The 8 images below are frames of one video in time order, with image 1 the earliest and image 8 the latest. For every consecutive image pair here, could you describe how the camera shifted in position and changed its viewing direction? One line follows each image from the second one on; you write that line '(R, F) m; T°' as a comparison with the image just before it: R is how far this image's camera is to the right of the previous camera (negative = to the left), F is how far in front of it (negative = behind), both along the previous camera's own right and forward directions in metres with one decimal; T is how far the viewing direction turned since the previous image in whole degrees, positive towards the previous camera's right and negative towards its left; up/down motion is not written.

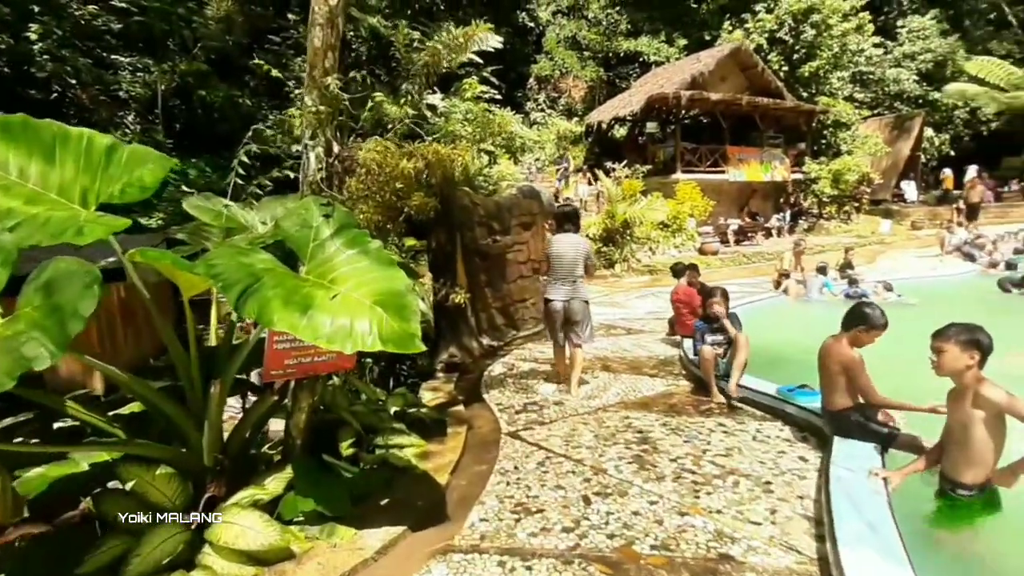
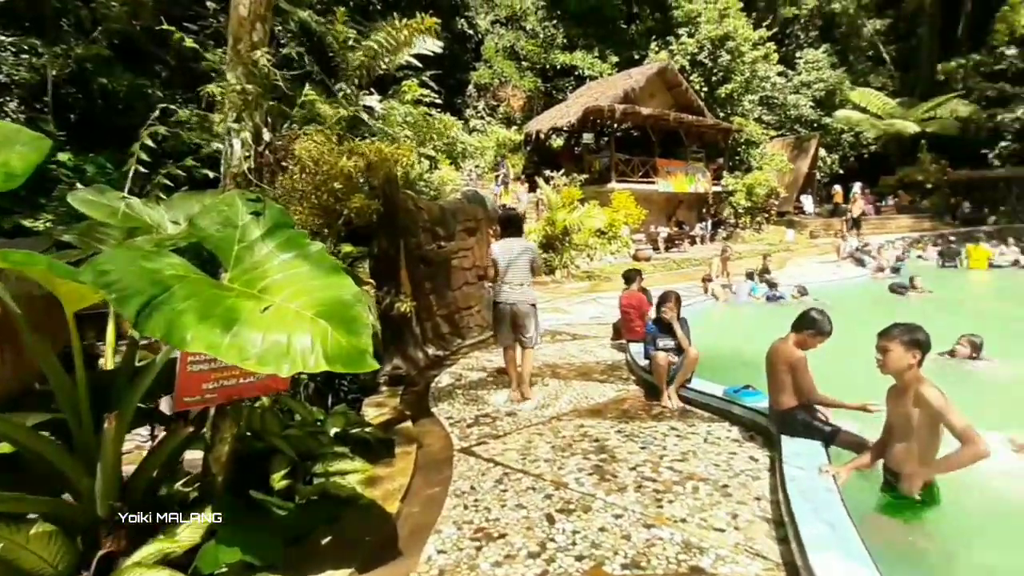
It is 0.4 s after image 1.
(-0.1, +0.2) m; +8°
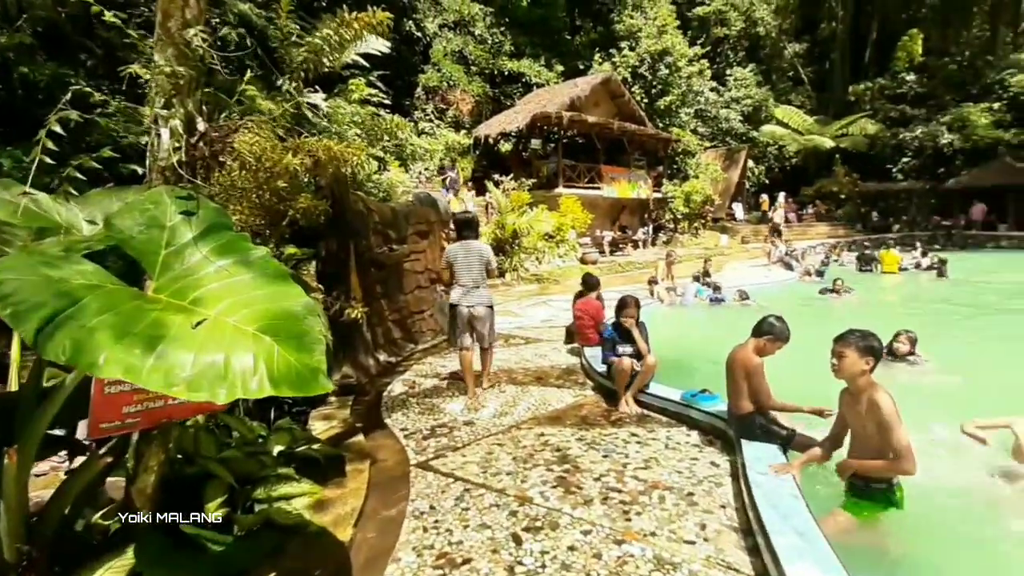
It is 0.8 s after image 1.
(-0.1, +0.1) m; +7°
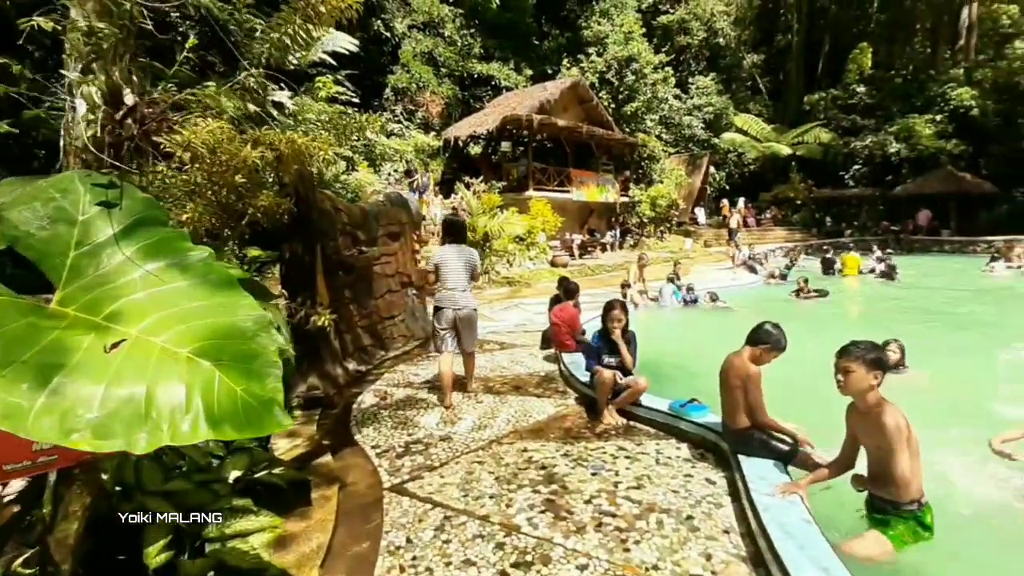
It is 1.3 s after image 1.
(-0.1, +0.2) m; +4°
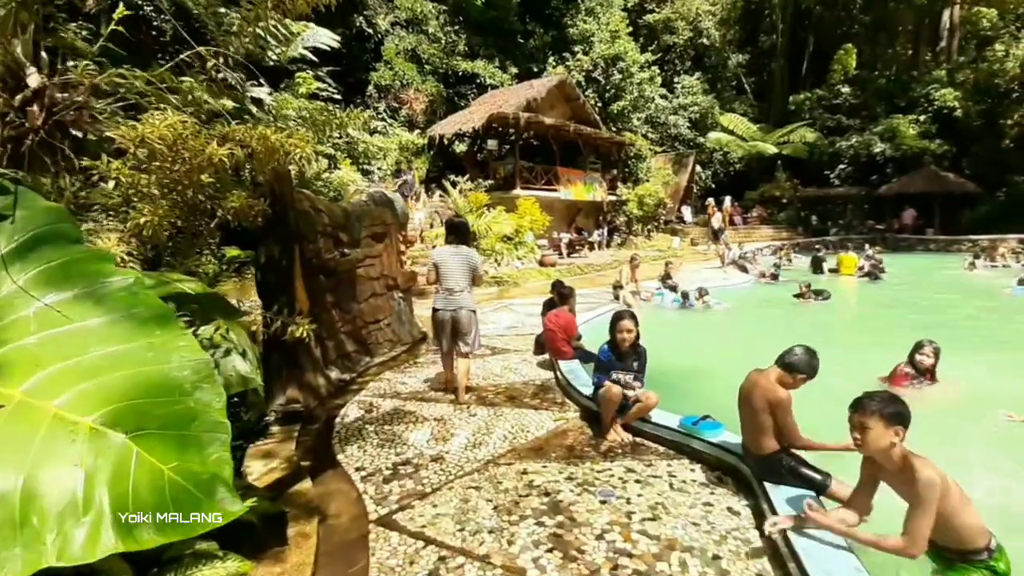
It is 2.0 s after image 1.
(-0.1, +0.3) m; +2°
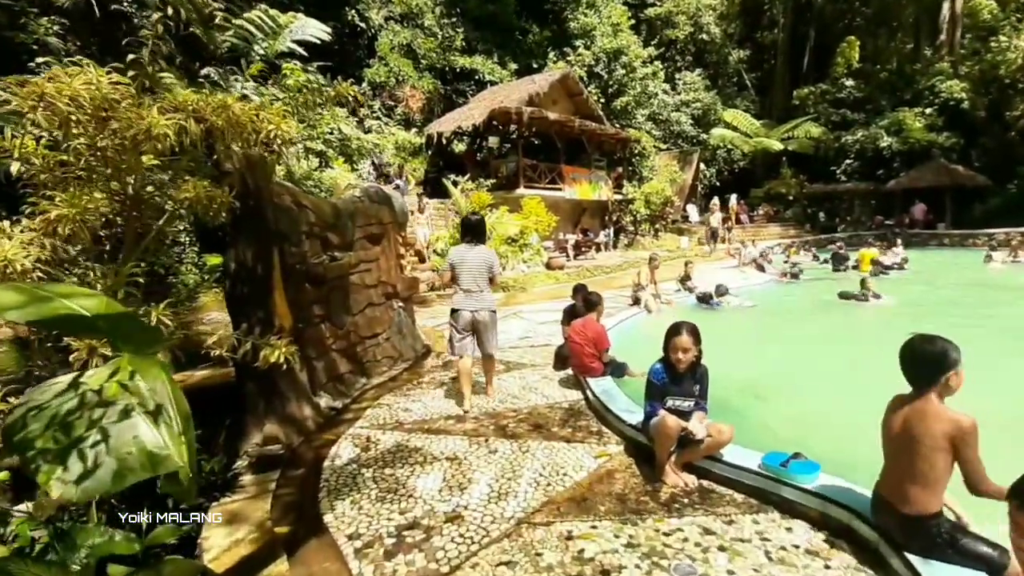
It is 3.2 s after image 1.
(-0.2, +0.8) m; 0°
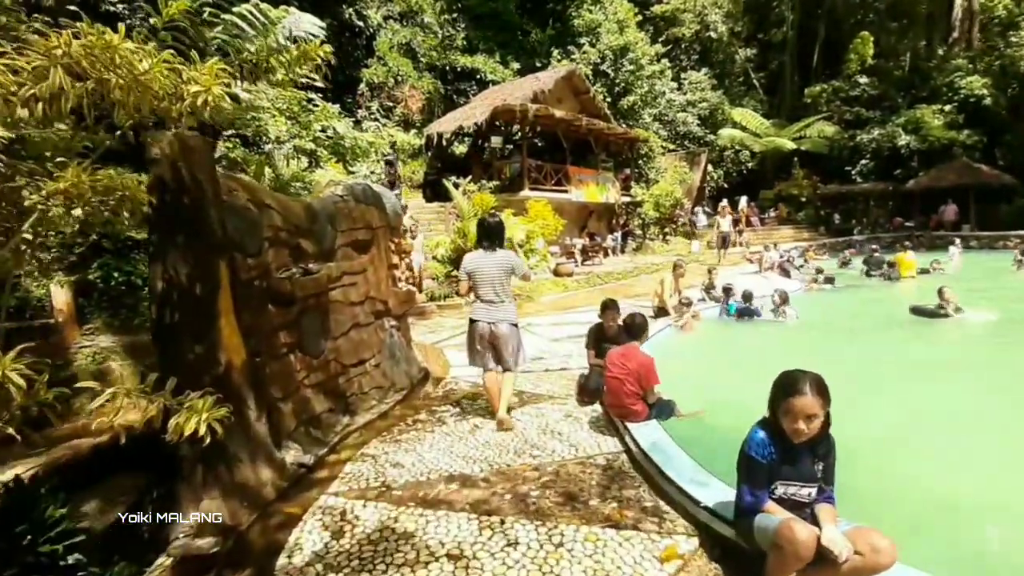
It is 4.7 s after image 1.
(-0.1, +1.0) m; 0°
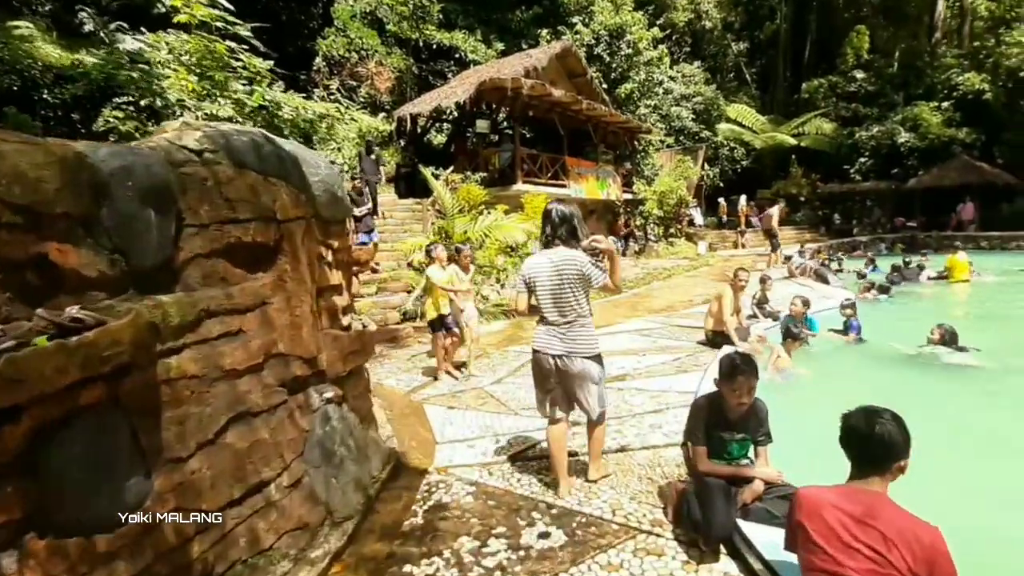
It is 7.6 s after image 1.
(-0.4, +2.2) m; +3°
